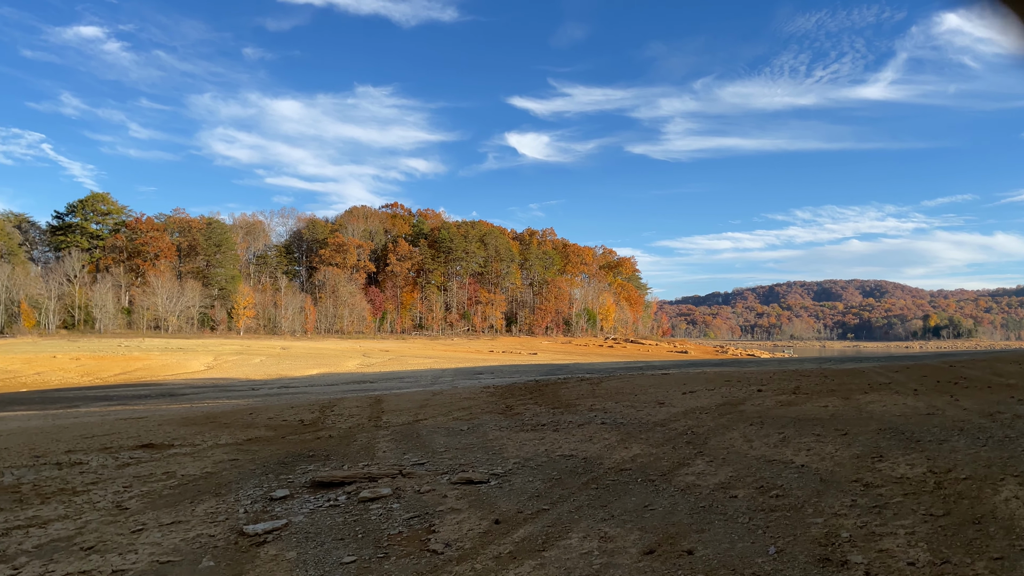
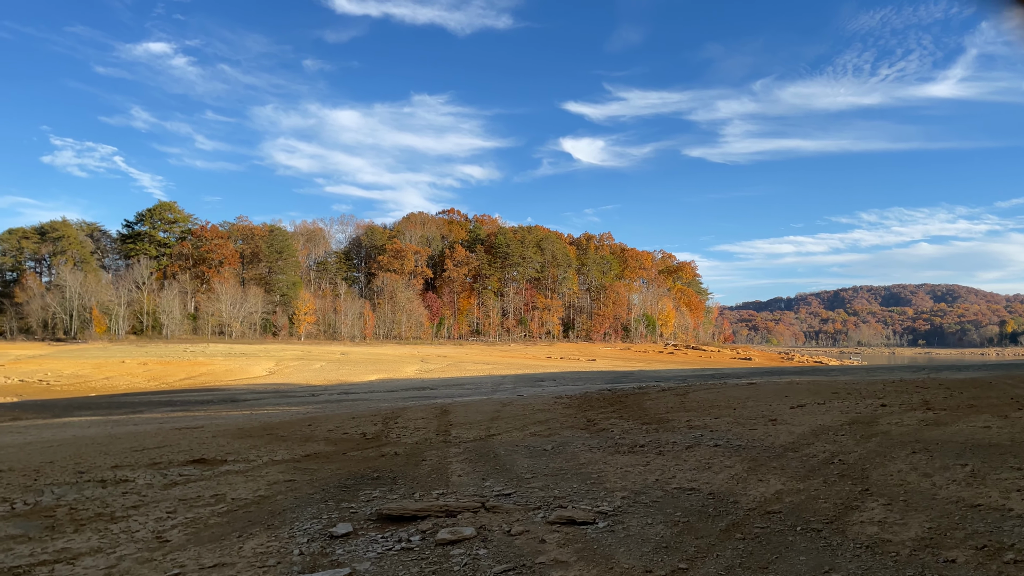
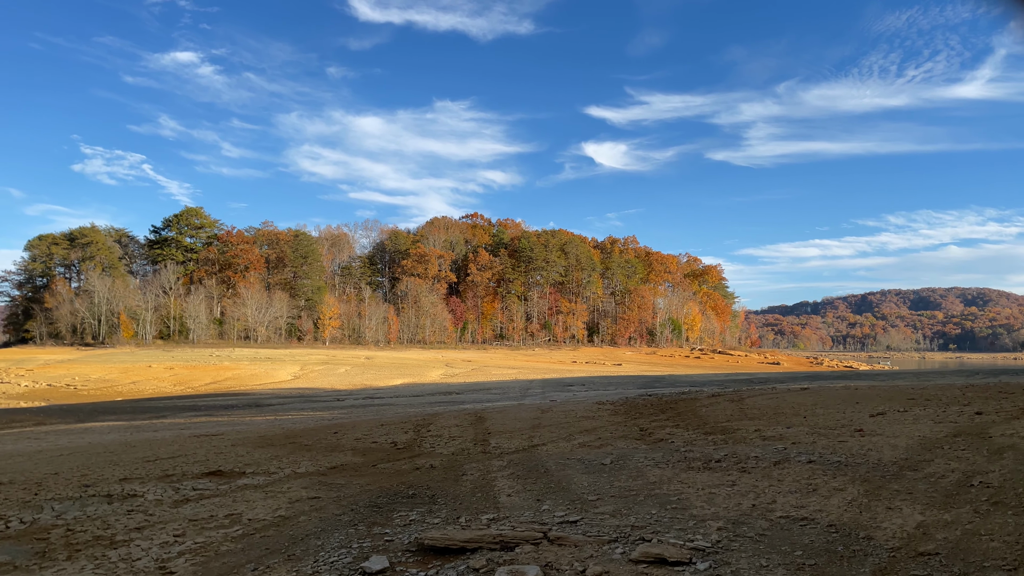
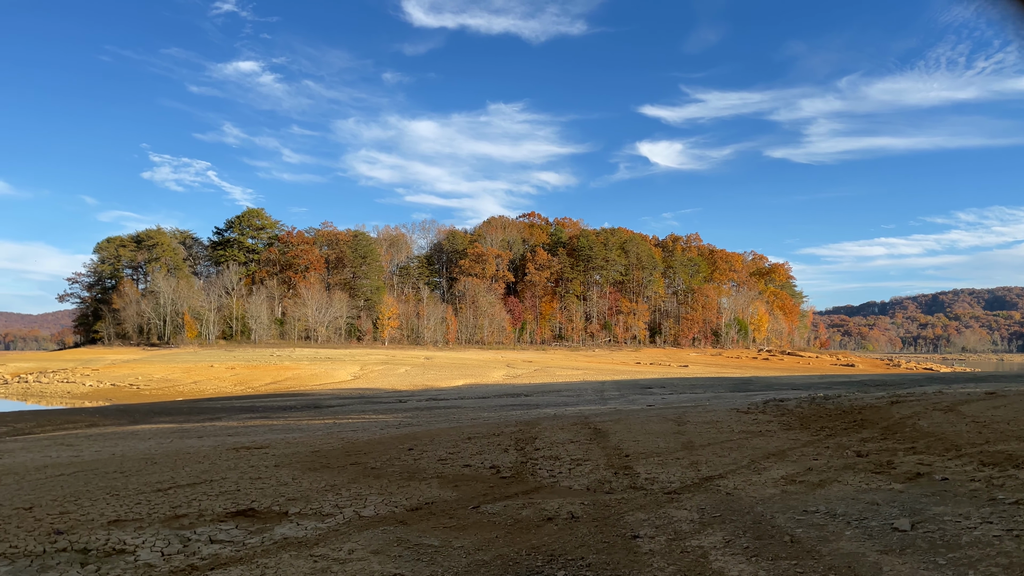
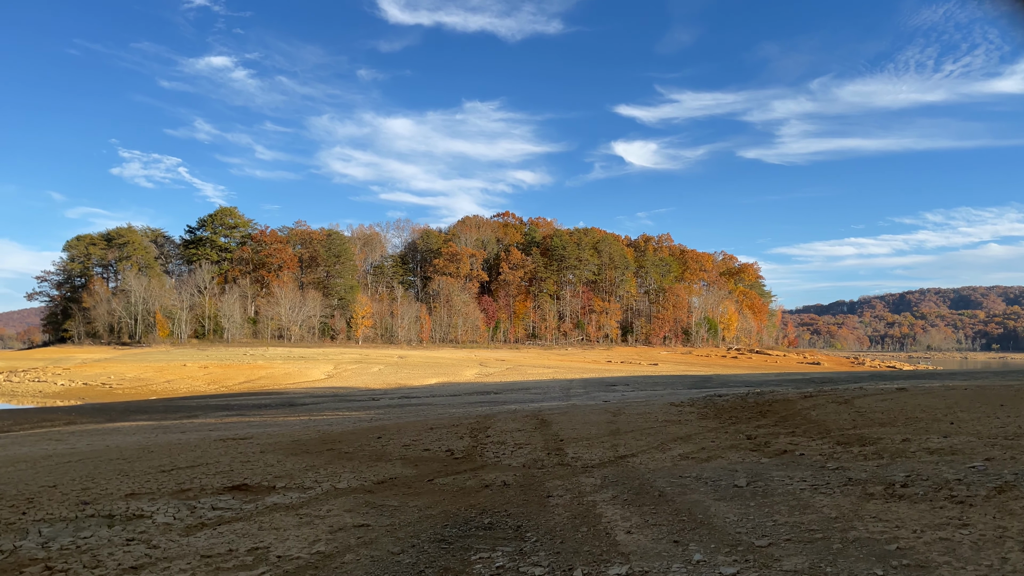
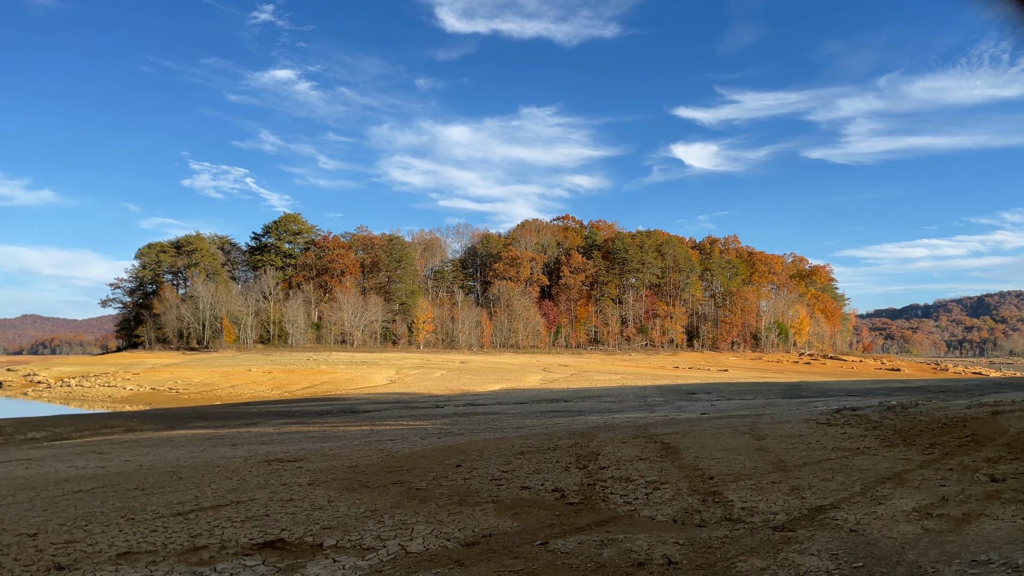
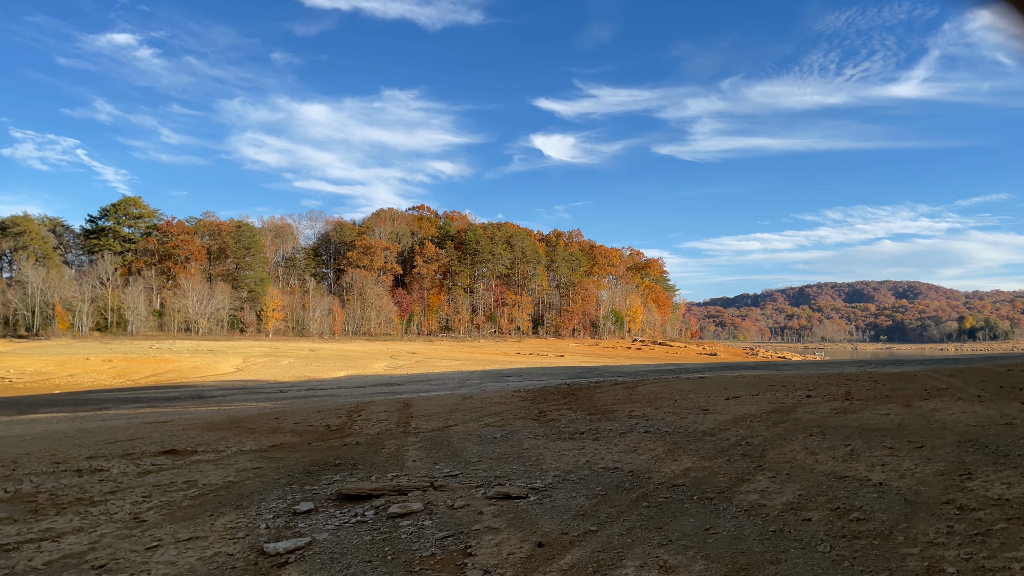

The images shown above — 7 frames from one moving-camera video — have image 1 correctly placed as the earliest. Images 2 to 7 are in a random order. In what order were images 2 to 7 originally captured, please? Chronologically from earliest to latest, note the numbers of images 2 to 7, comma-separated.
7, 2, 3, 5, 4, 6
